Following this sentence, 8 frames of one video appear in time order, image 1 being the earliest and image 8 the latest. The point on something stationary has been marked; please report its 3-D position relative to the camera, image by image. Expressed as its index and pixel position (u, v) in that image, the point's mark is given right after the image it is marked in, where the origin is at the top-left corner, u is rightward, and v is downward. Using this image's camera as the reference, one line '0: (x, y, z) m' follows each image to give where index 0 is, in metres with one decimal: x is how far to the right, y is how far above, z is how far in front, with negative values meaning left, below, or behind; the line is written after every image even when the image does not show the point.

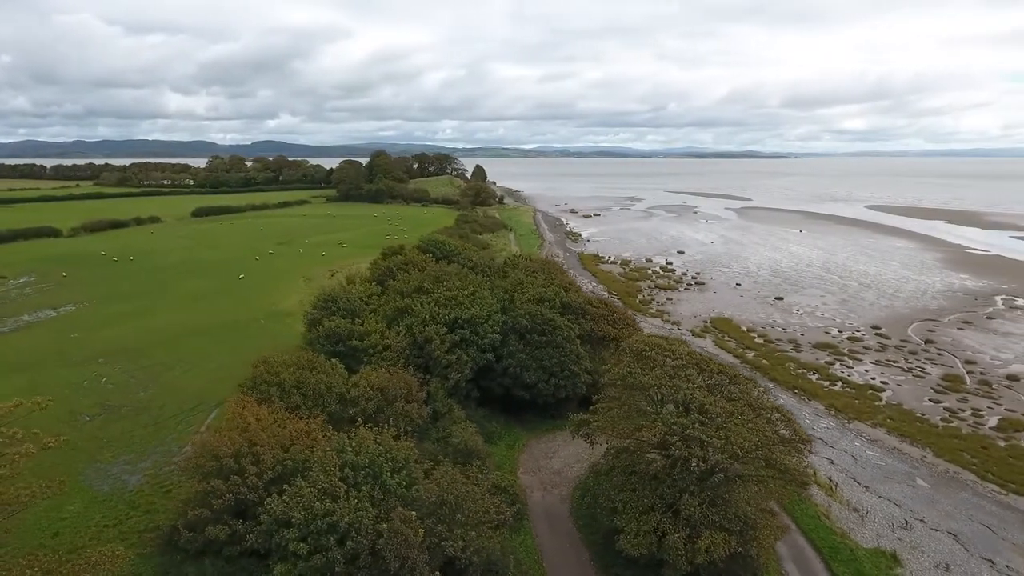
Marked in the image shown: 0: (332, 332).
0: (-5.9, -1.4, +19.5) m
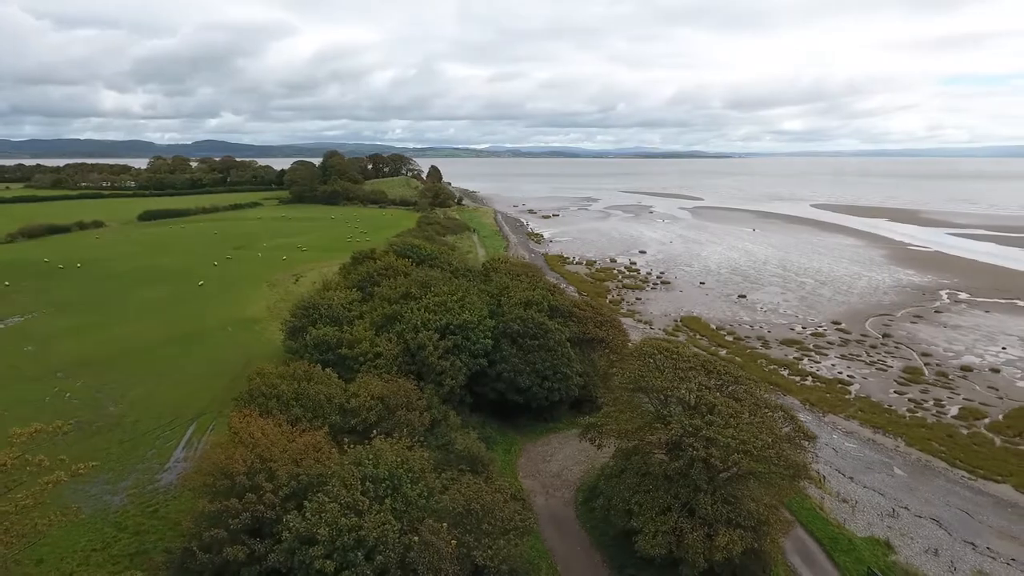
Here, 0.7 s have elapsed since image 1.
0: (-6.2, -1.7, +19.1) m
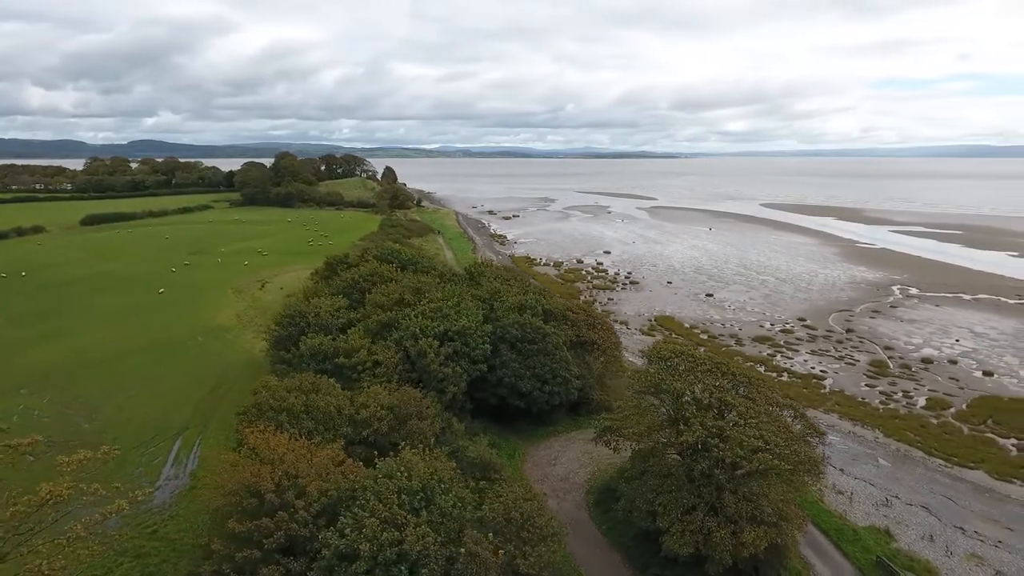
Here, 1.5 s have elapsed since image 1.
0: (-6.2, -2.0, +18.7) m
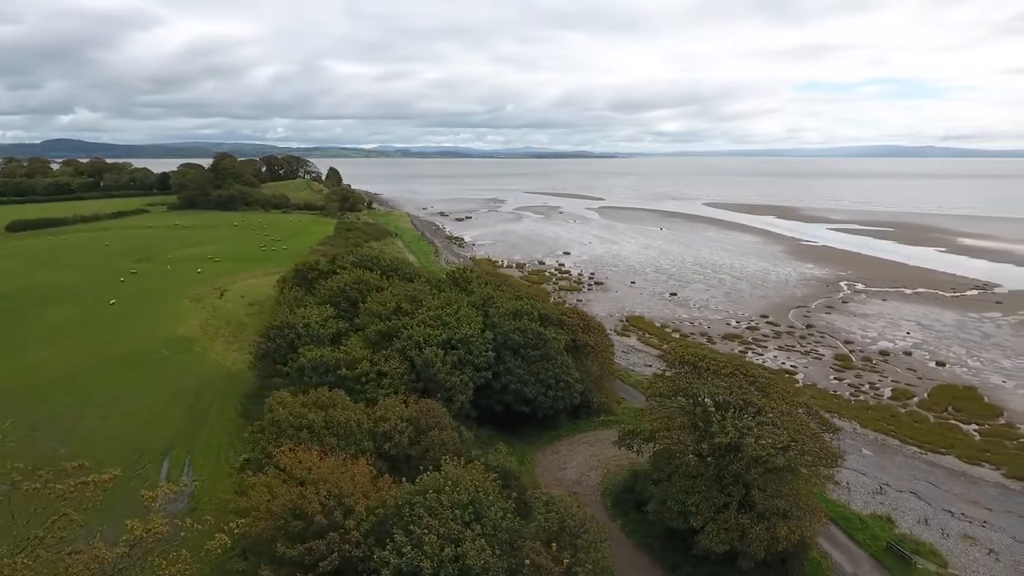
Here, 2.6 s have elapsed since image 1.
0: (-6.0, -2.3, +18.2) m
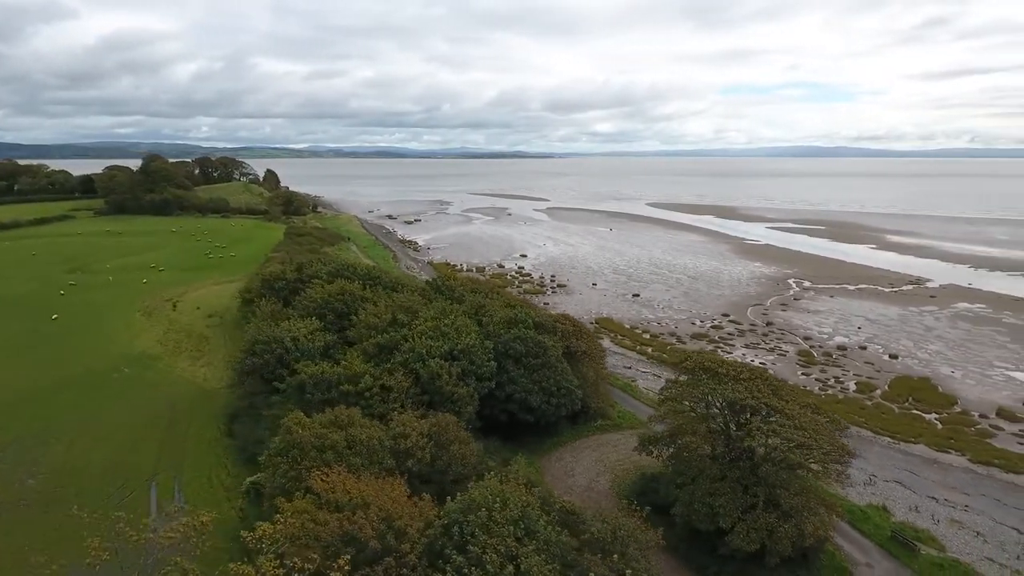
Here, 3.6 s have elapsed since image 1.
0: (-5.8, -2.7, +17.8) m
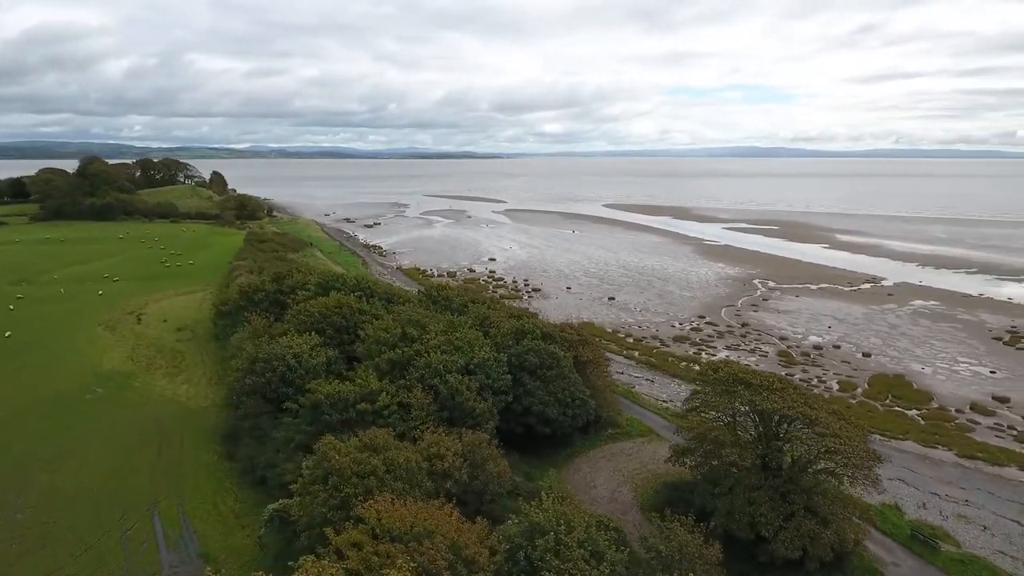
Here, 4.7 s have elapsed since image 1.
0: (-5.2, -3.2, +17.3) m
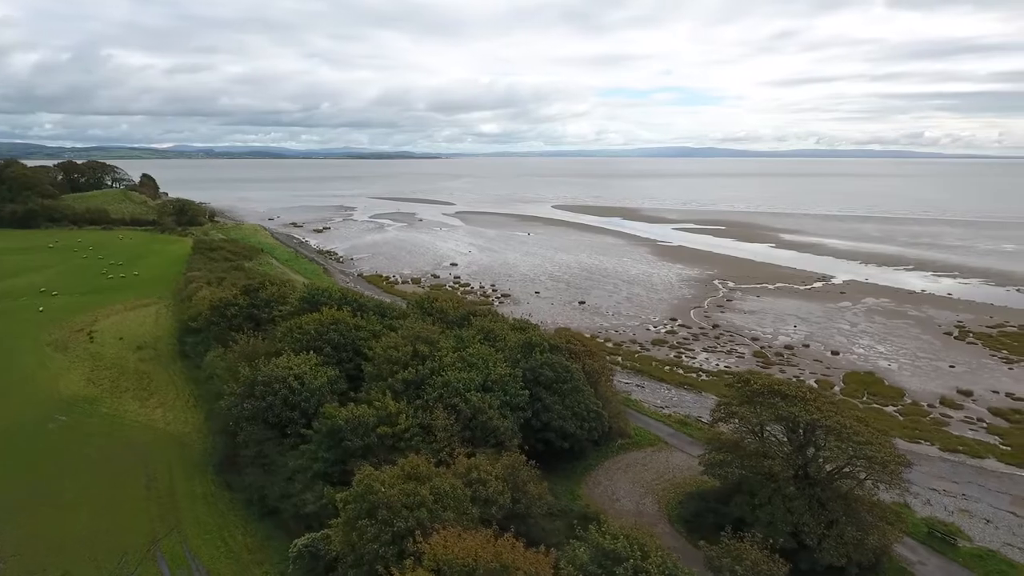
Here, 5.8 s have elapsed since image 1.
0: (-4.4, -3.8, +16.7) m
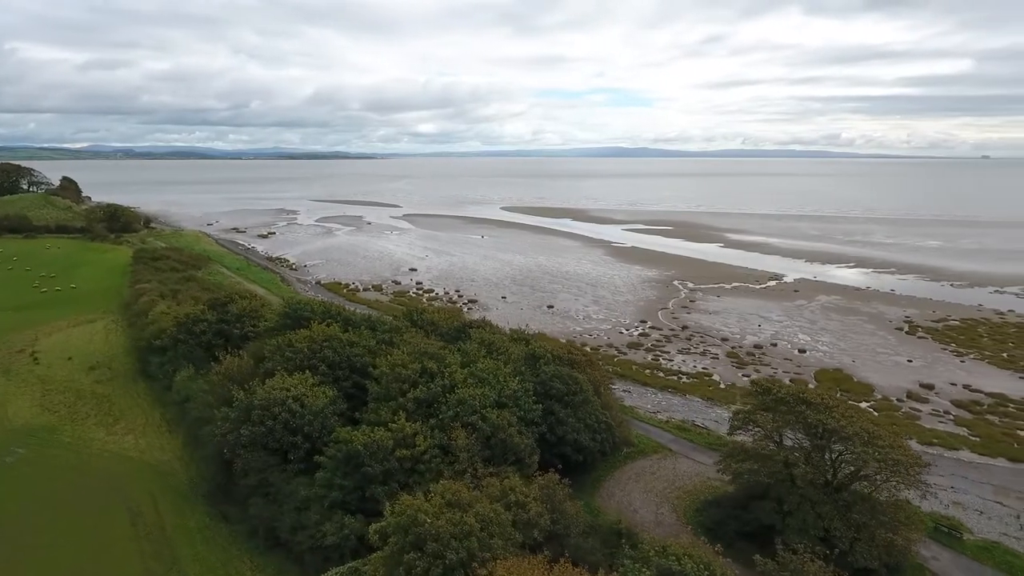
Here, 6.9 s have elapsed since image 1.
0: (-3.8, -4.3, +16.1) m
